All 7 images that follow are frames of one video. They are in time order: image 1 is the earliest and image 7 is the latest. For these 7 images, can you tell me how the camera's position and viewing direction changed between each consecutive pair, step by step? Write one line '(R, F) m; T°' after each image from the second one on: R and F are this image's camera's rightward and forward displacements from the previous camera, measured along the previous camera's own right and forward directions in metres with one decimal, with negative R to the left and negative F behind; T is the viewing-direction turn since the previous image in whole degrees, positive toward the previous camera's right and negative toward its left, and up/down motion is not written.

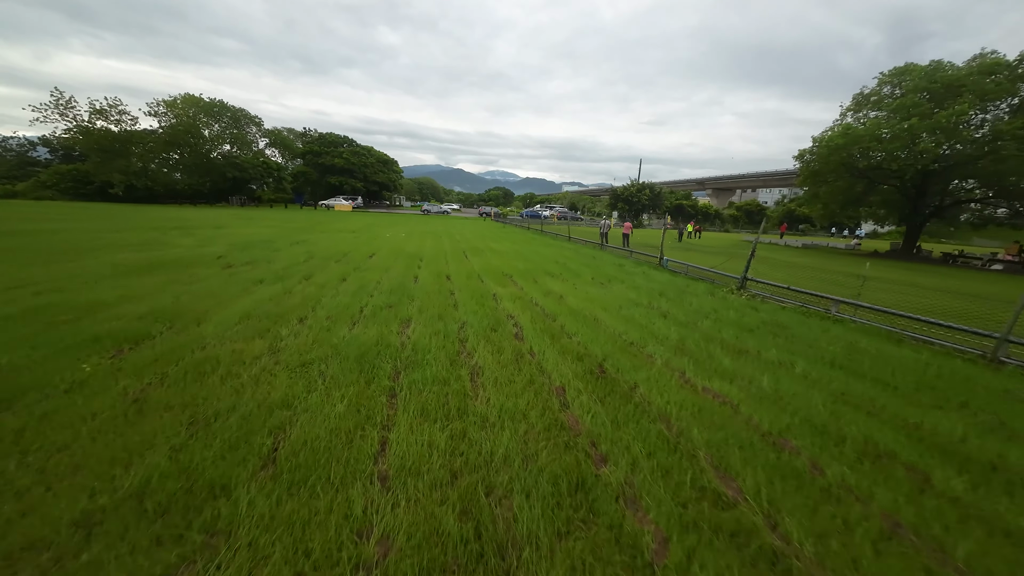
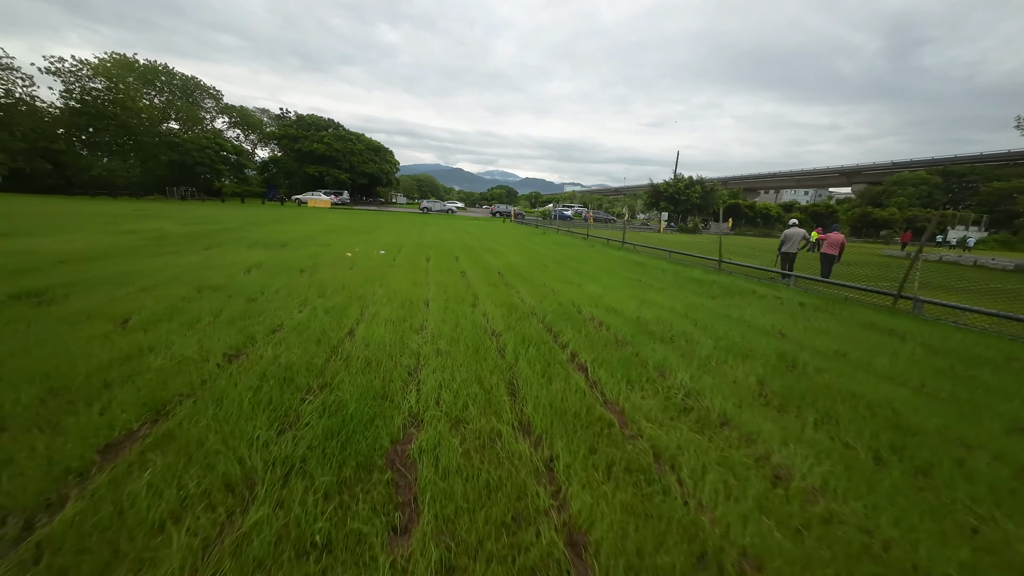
(-2.0, +8.5) m; 0°
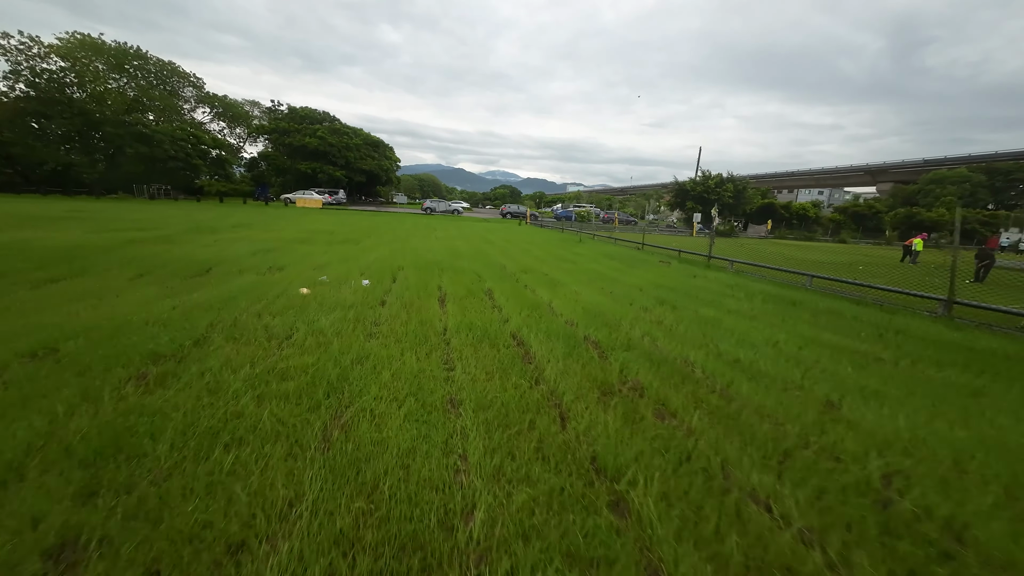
(-0.9, +3.4) m; 0°
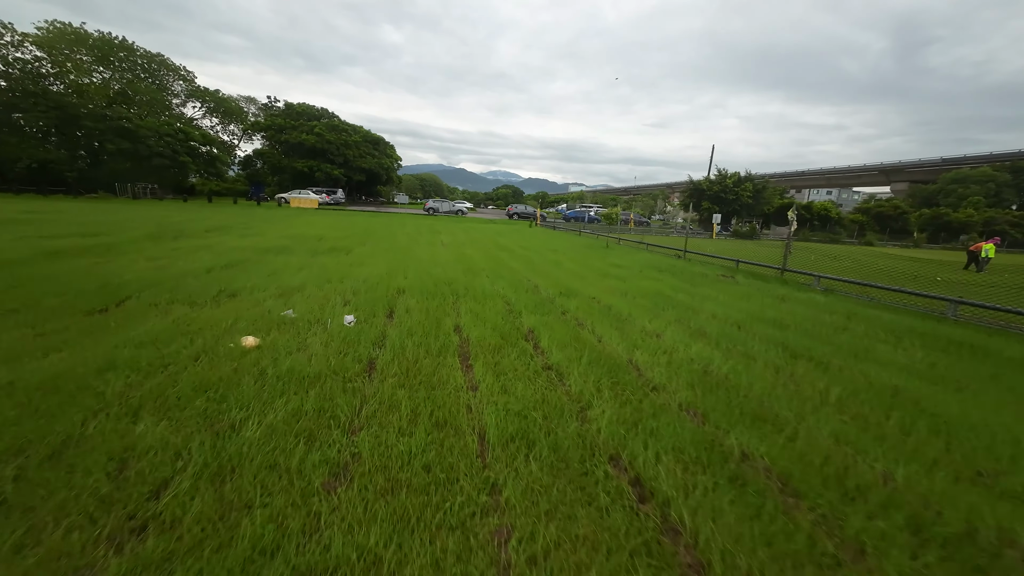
(-0.5, +1.6) m; 0°
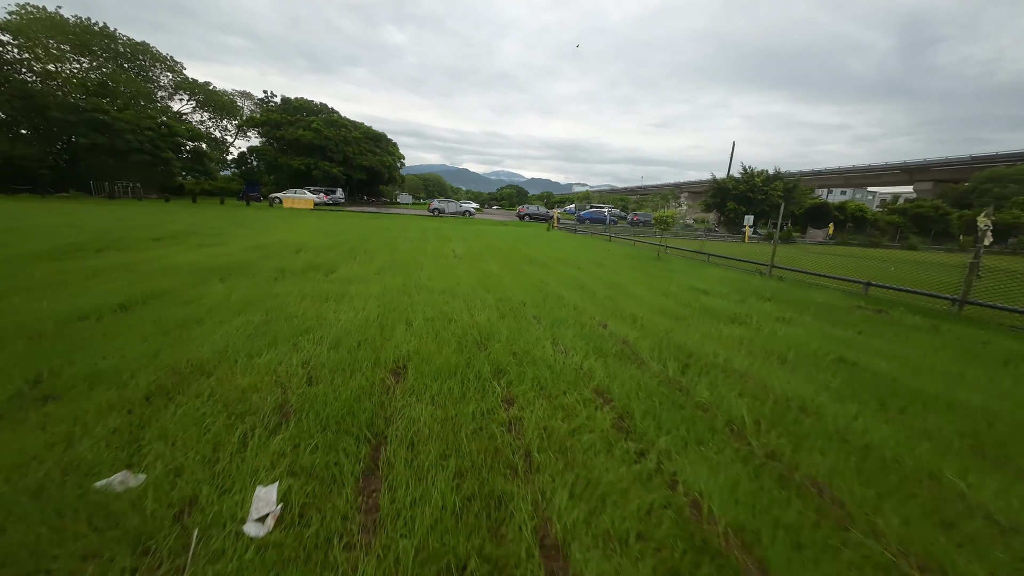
(-0.6, +2.2) m; 0°
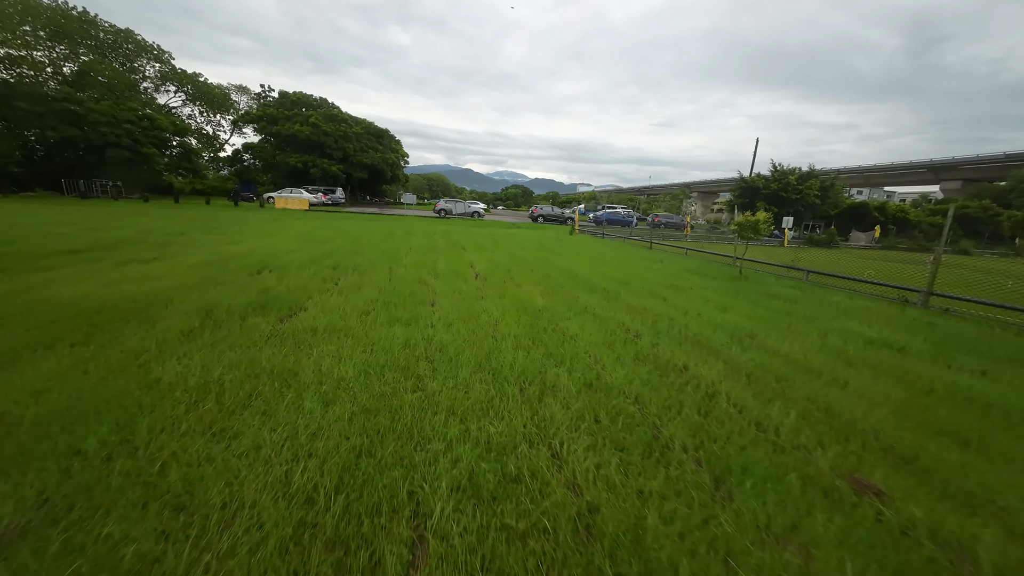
(-0.6, +2.1) m; -1°
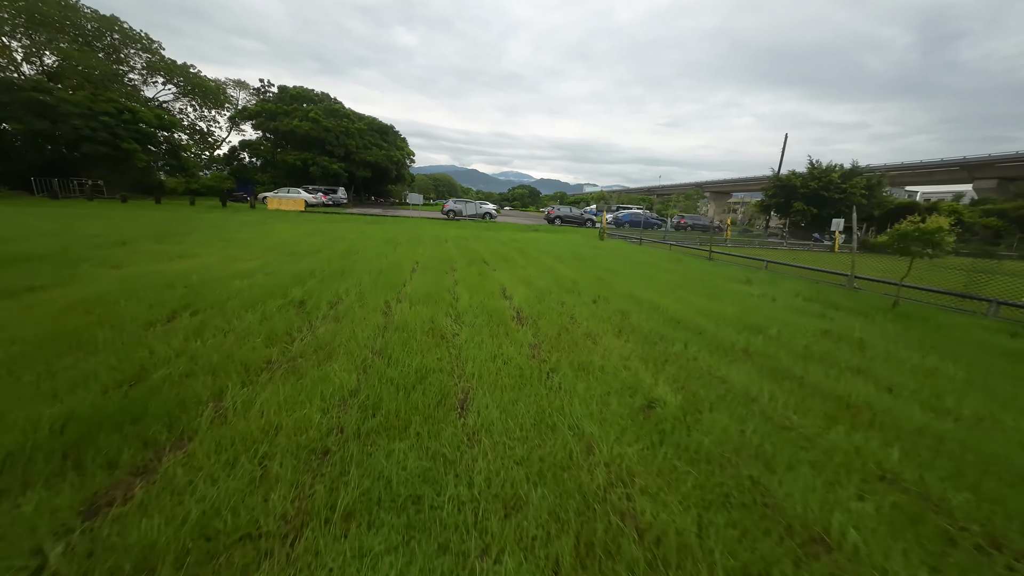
(-0.6, +2.1) m; -1°
